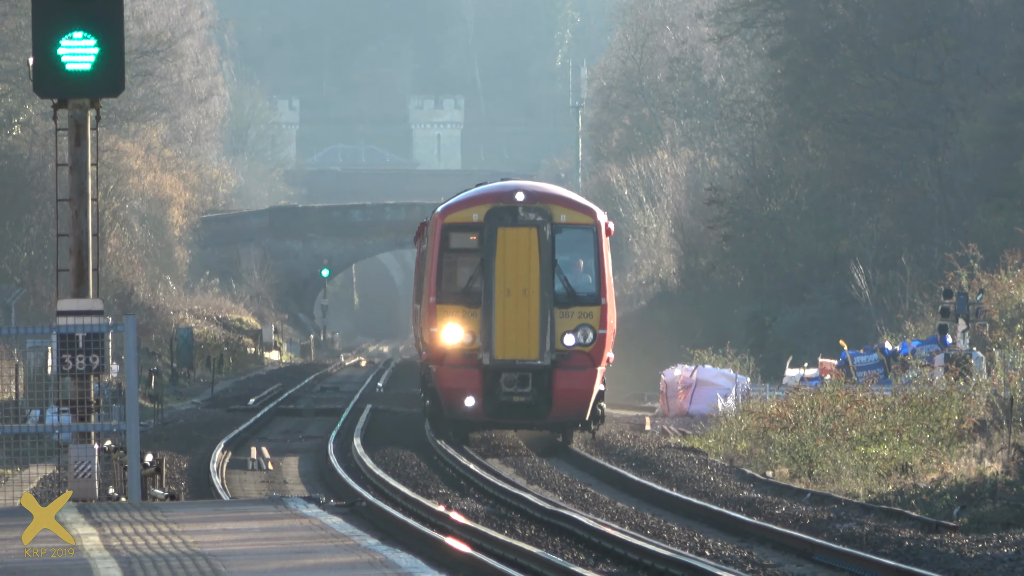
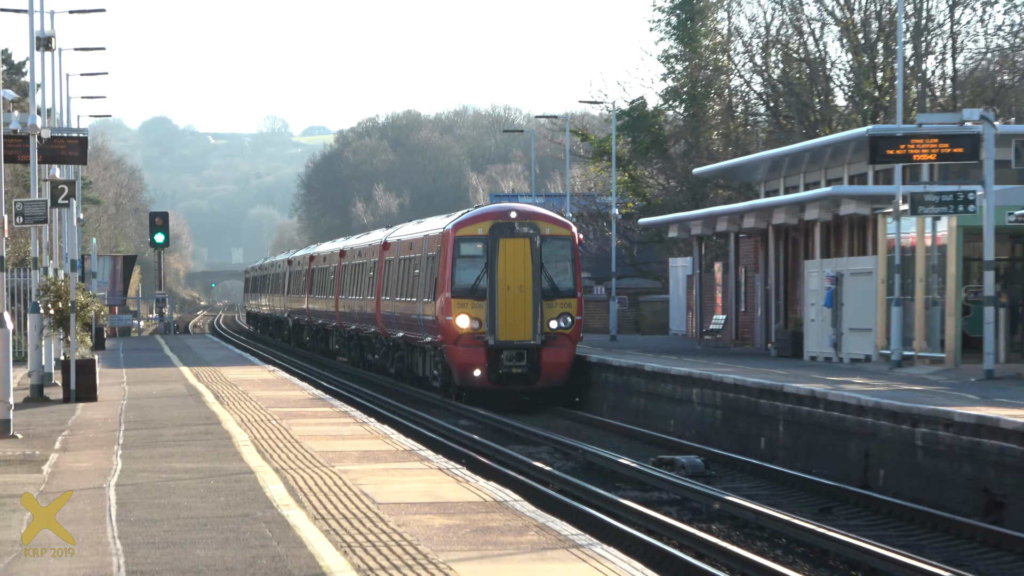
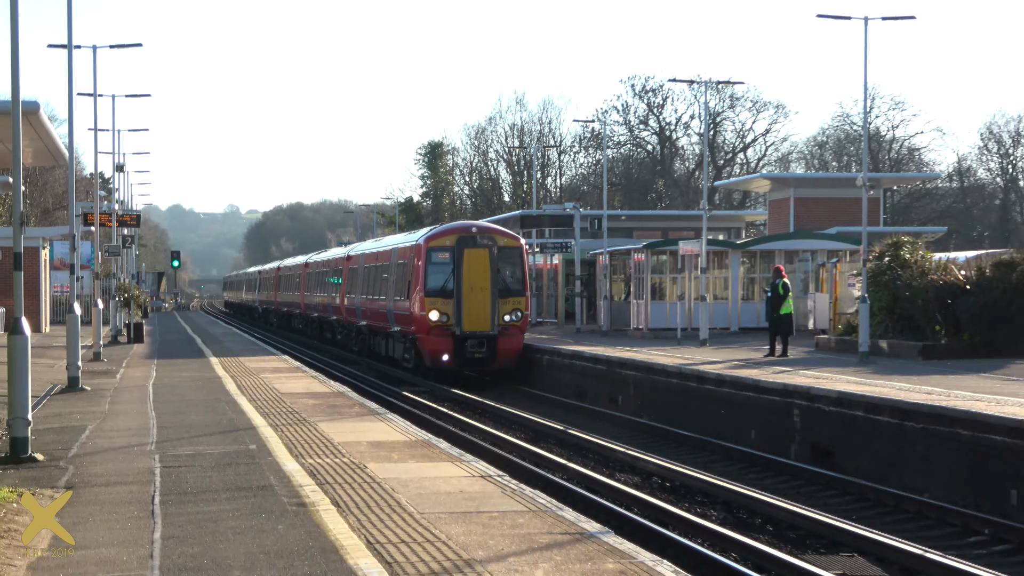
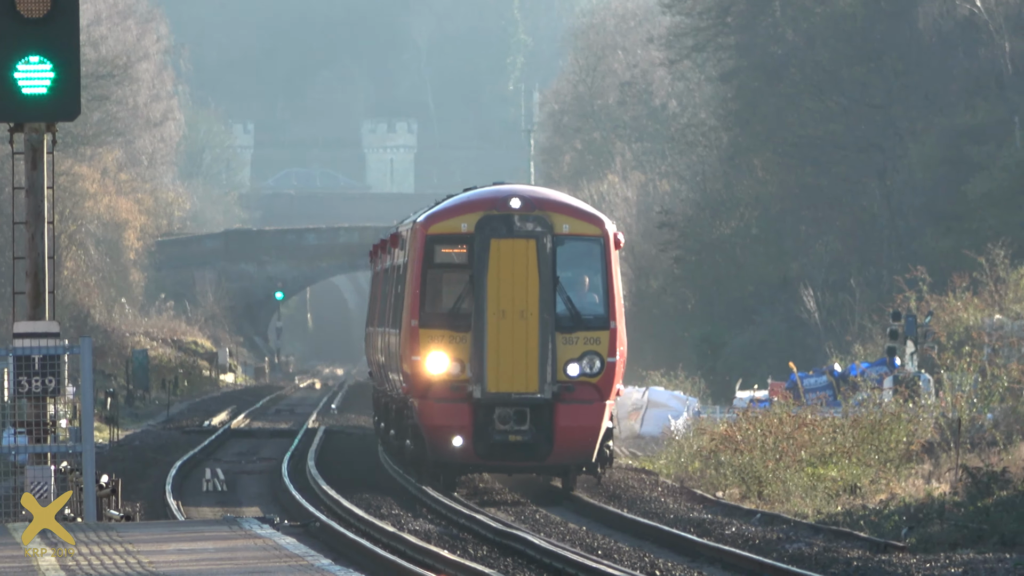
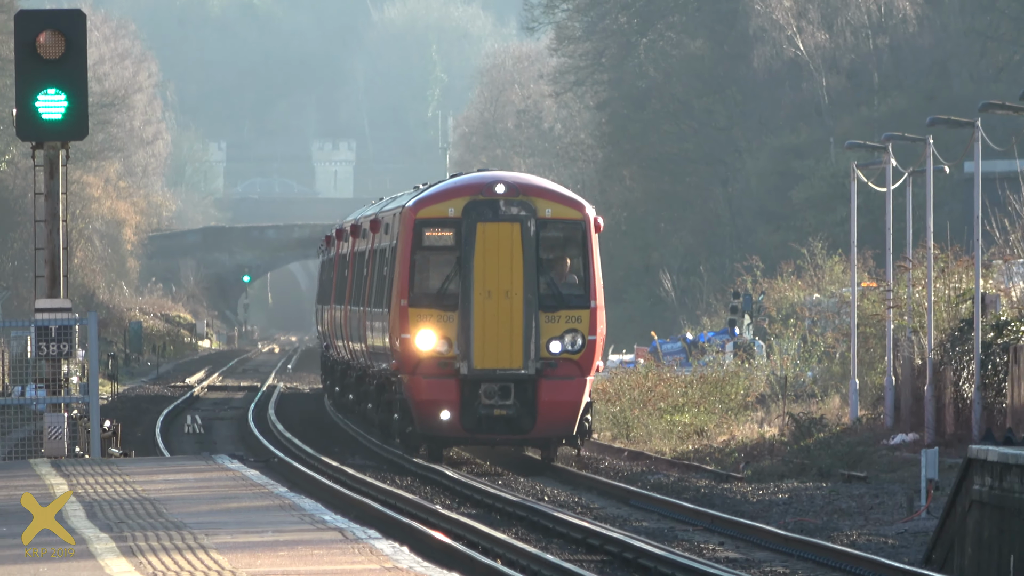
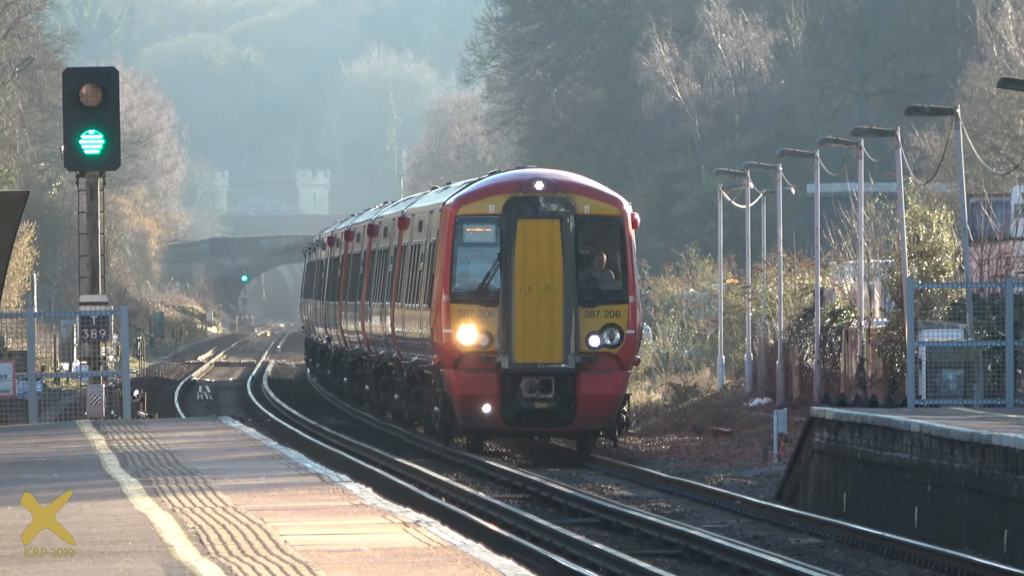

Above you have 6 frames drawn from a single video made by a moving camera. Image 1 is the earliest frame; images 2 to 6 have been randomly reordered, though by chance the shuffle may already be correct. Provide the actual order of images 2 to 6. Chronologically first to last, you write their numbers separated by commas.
4, 5, 6, 2, 3
